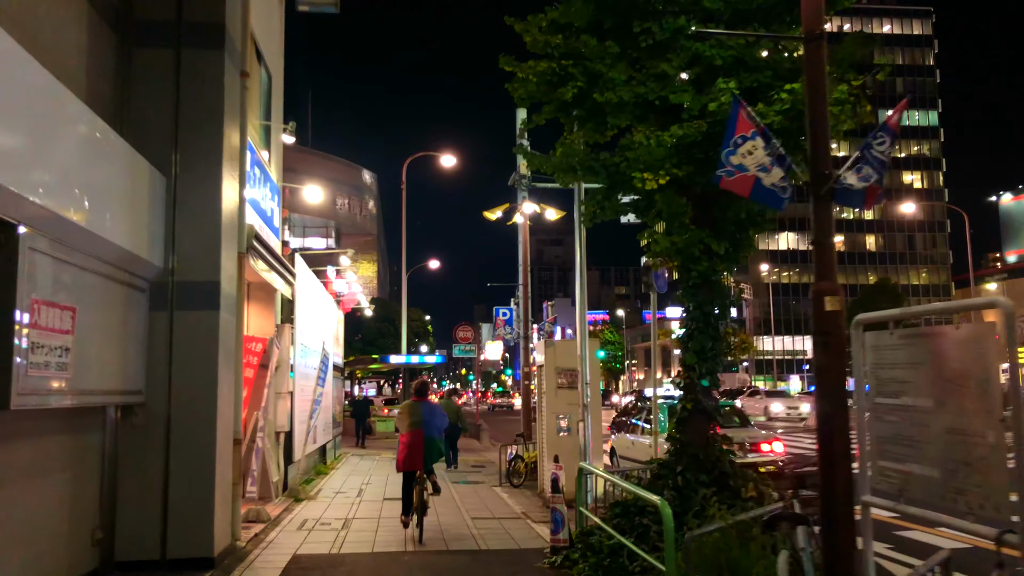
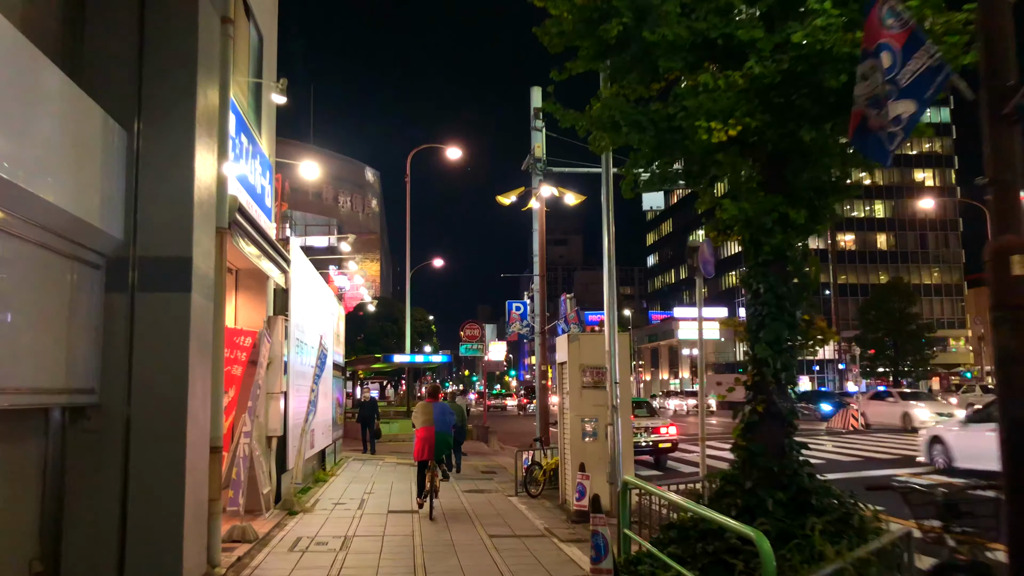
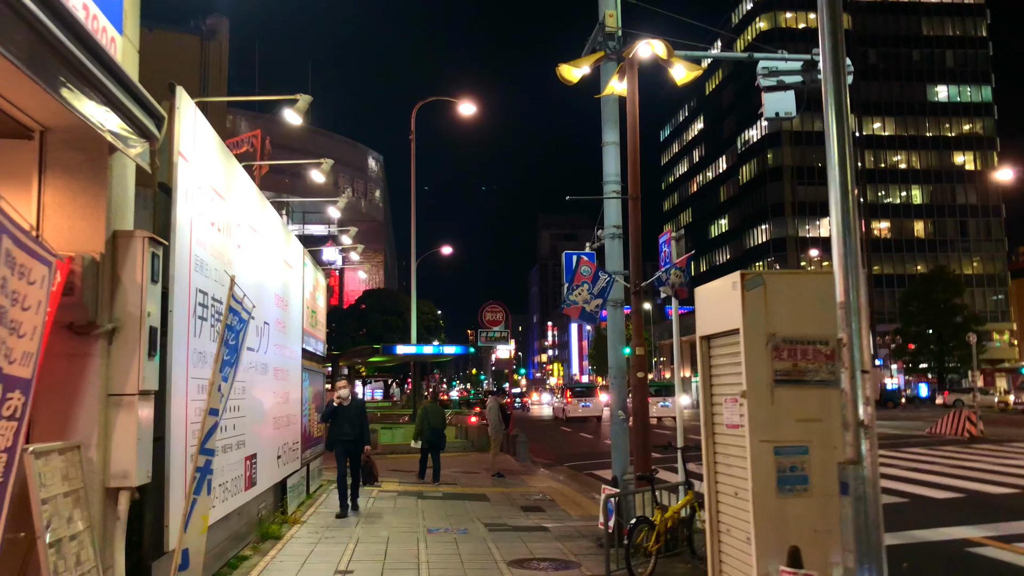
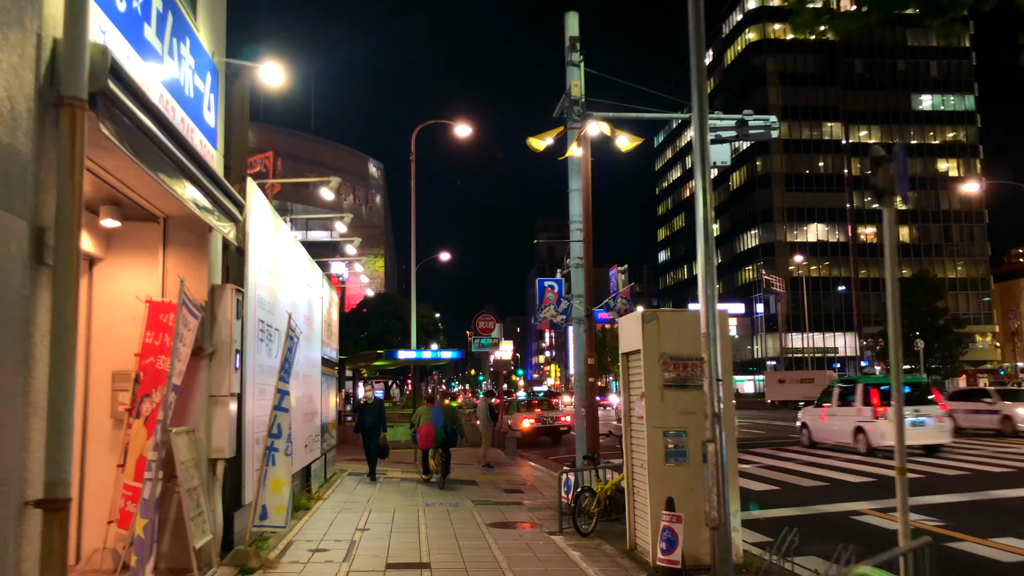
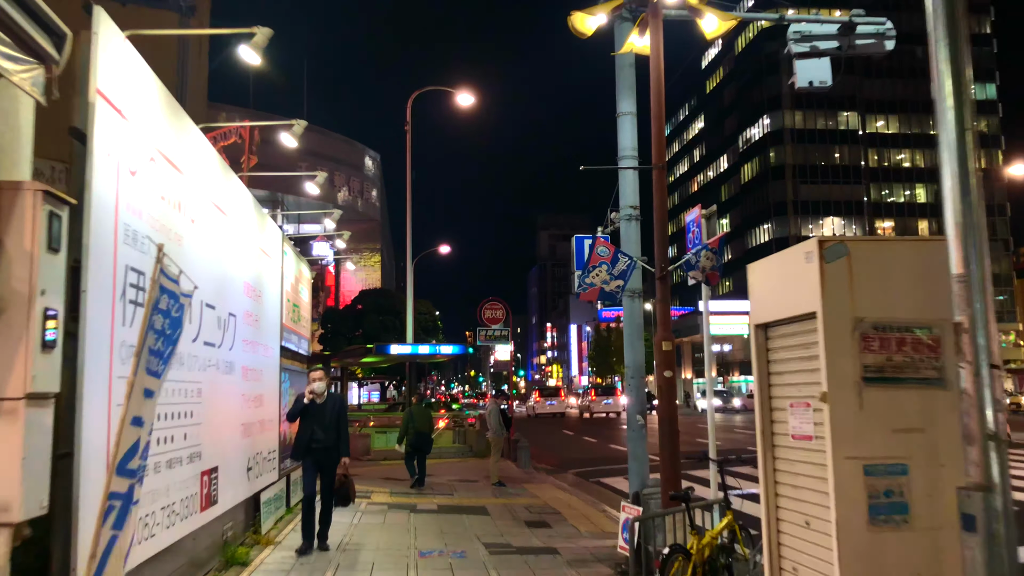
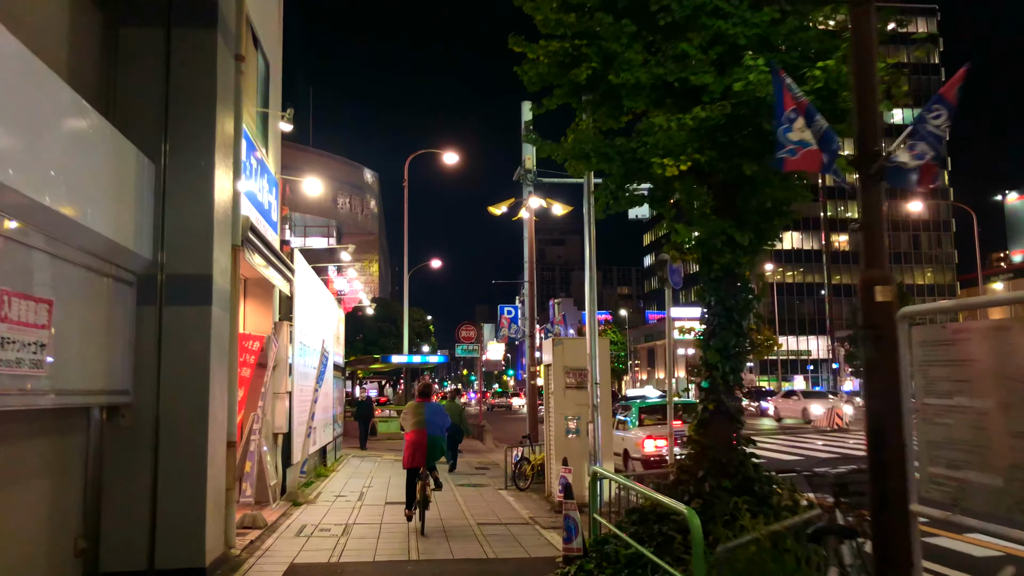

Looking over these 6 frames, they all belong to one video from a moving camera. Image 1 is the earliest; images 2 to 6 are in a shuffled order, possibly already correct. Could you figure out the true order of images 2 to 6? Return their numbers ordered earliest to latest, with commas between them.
6, 2, 4, 3, 5
